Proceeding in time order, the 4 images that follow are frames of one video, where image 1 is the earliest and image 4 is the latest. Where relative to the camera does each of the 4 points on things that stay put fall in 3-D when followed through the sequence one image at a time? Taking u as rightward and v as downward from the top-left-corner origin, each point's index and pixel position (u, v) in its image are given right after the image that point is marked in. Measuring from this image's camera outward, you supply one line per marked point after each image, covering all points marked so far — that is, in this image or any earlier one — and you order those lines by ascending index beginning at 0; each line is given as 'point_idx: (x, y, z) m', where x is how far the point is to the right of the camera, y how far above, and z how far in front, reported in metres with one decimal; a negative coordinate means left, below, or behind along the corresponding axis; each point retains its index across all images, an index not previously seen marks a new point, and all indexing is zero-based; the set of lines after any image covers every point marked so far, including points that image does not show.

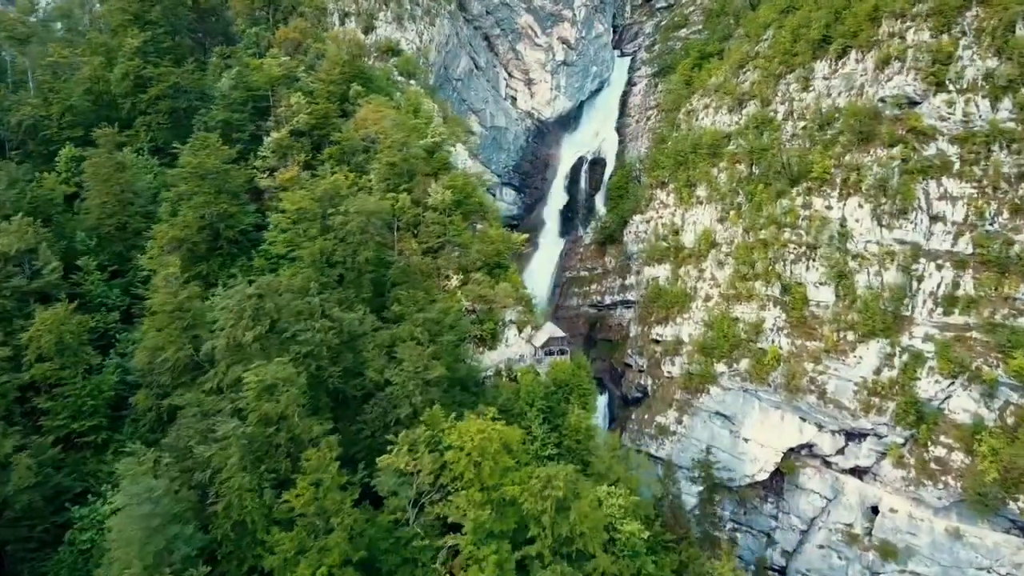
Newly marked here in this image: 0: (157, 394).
0: (-6.4, -1.9, +19.1) m
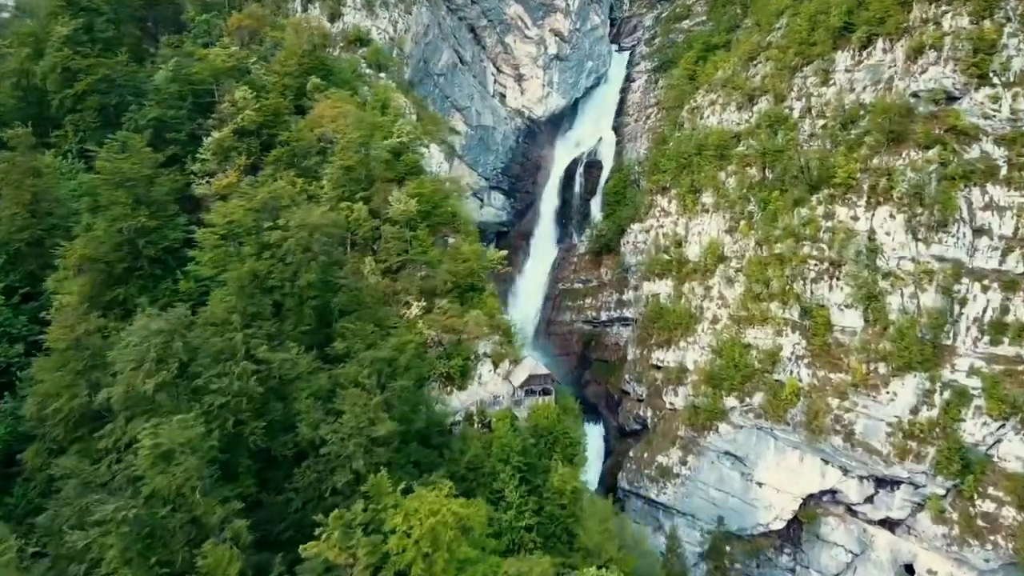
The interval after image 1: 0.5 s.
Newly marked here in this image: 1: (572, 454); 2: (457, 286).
0: (-6.9, -2.4, +15.6) m
1: (+1.0, -2.7, +18.3) m
2: (-1.1, +0.1, +20.1) m
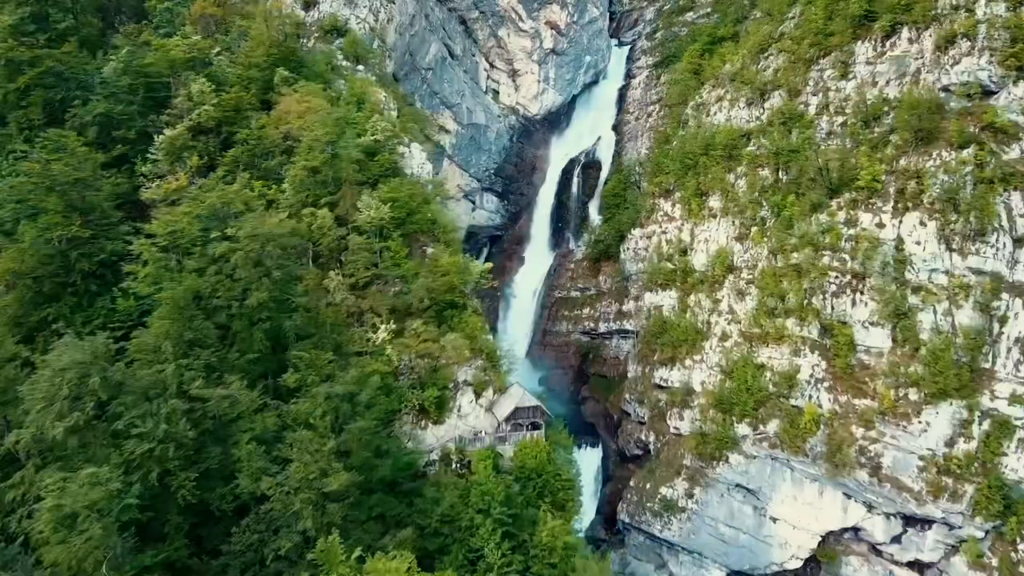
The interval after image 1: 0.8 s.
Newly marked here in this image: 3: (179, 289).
0: (-7.1, -2.7, +13.3) m
1: (+0.8, -3.0, +16.0) m
2: (-1.3, -0.2, +17.8) m
3: (-4.5, 0.0, +14.5) m
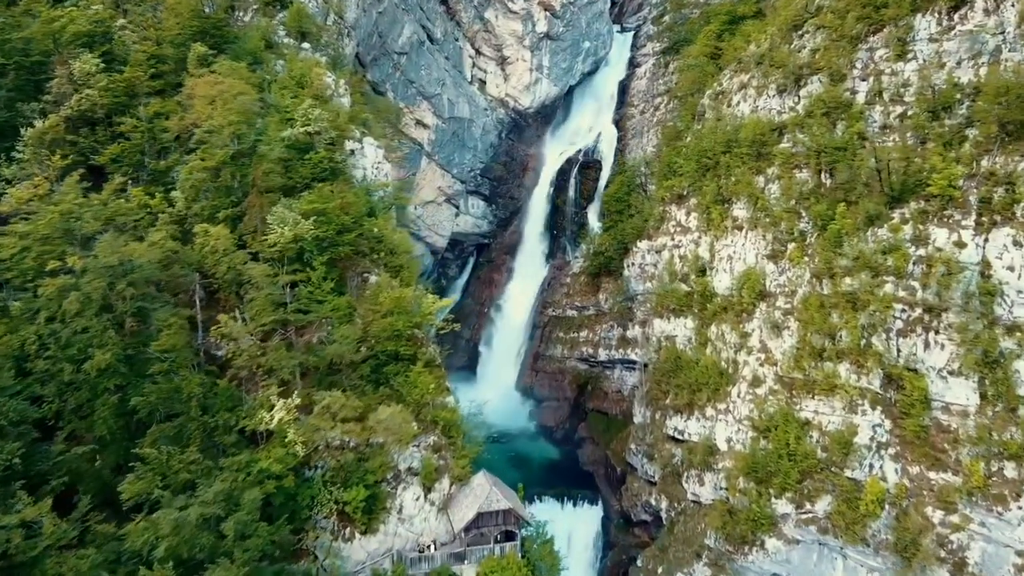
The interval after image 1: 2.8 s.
0: (-7.5, -3.3, +8.7) m
1: (+0.4, -3.5, +11.3) m
2: (-1.7, -0.8, +13.1) m
3: (-4.9, -0.6, +9.9) m
